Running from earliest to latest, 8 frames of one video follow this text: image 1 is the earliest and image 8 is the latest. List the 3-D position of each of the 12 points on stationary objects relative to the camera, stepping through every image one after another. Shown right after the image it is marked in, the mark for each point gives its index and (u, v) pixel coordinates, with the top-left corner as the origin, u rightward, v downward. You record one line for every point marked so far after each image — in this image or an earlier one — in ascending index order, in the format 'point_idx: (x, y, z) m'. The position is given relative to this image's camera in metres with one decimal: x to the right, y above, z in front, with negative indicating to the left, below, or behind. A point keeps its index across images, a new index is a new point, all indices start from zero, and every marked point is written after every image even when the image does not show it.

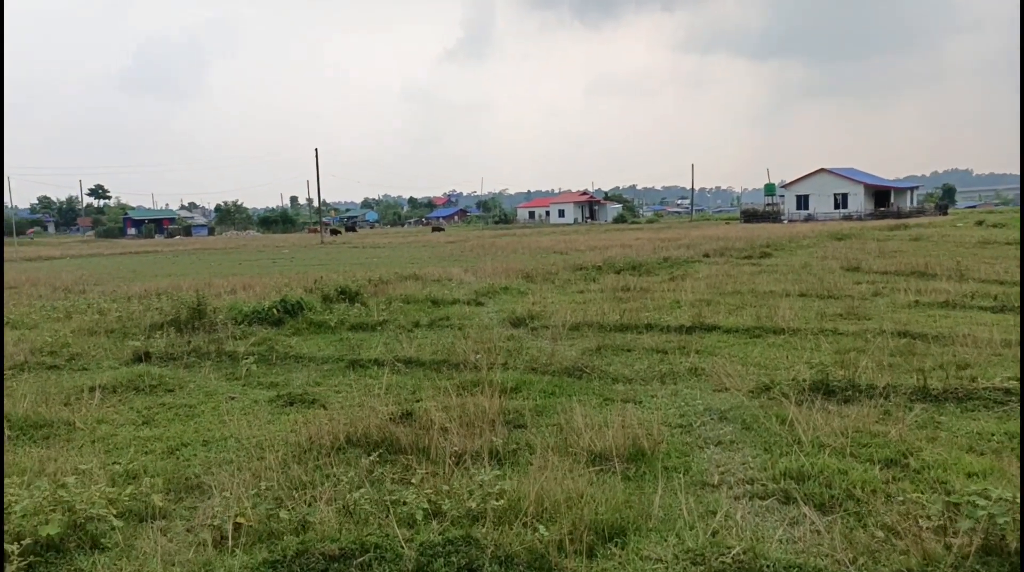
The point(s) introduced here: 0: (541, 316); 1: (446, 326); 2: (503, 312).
0: (+0.4, -0.4, +9.8) m
1: (-0.8, -0.5, +9.2) m
2: (-0.2, -0.4, +10.8) m
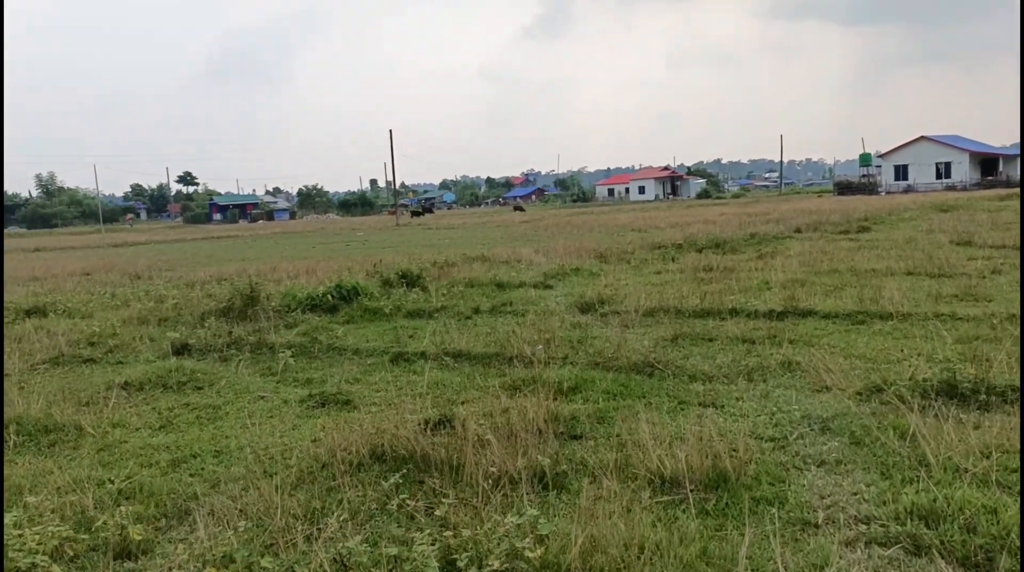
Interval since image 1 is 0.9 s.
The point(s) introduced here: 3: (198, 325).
0: (+1.3, -0.1, +9.0) m
1: (0.0, -0.3, +8.6) m
2: (+0.8, -0.1, +10.1) m
3: (-3.2, -0.4, +7.4) m
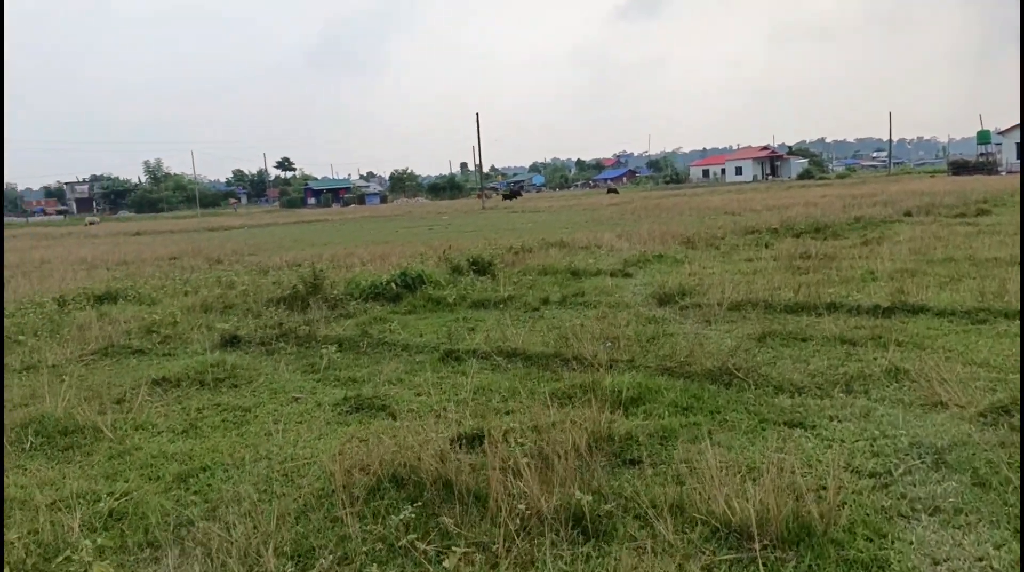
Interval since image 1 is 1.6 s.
0: (+2.1, 0.0, +8.3) m
1: (+0.8, -0.2, +8.0) m
2: (+1.8, 0.0, +9.4) m
3: (-2.5, -0.3, +7.3) m
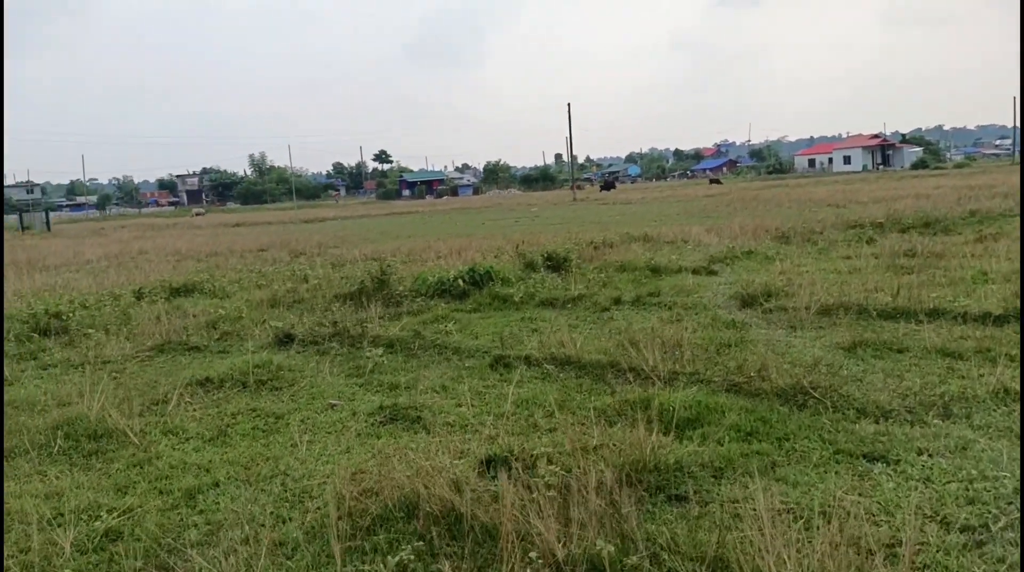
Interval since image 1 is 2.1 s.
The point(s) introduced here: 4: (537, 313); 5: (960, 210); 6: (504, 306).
0: (+2.8, 0.0, +7.7) m
1: (+1.5, -0.2, +7.6) m
2: (+2.7, 0.0, +8.8) m
3: (-1.9, -0.2, +7.2) m
4: (+0.3, -0.3, +7.5) m
5: (+7.9, +1.3, +12.9) m
6: (-0.1, -0.2, +7.8) m
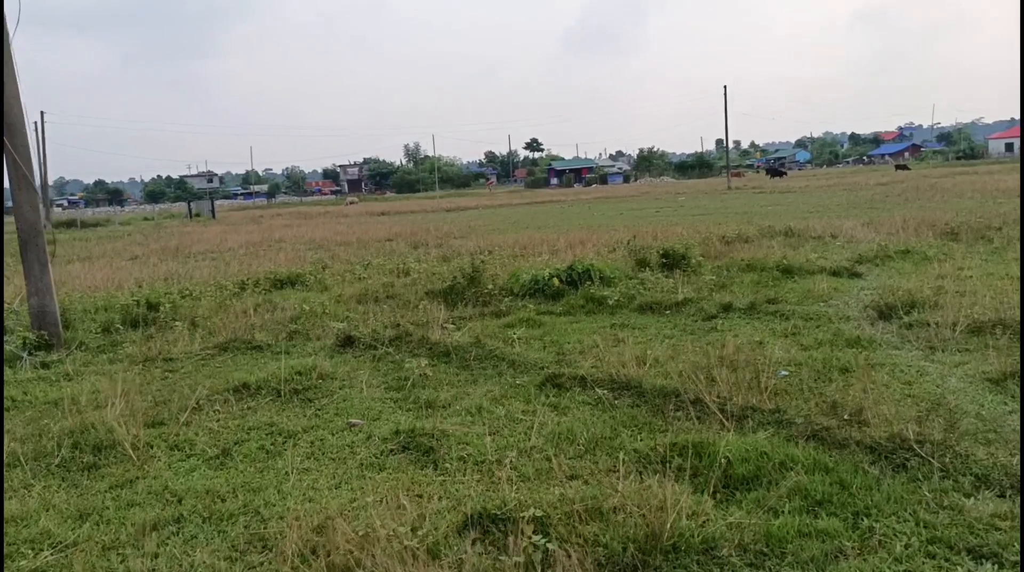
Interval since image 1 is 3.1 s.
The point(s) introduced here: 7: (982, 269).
0: (+3.7, -0.1, +6.5) m
1: (+2.3, -0.3, +6.7) m
2: (+3.8, 0.0, +7.6) m
3: (-1.0, -0.2, +7.0) m
4: (+1.1, -0.3, +6.8) m
5: (+9.7, +1.2, +10.5) m
6: (+0.8, -0.2, +7.2) m
7: (+5.1, +0.1, +8.0) m
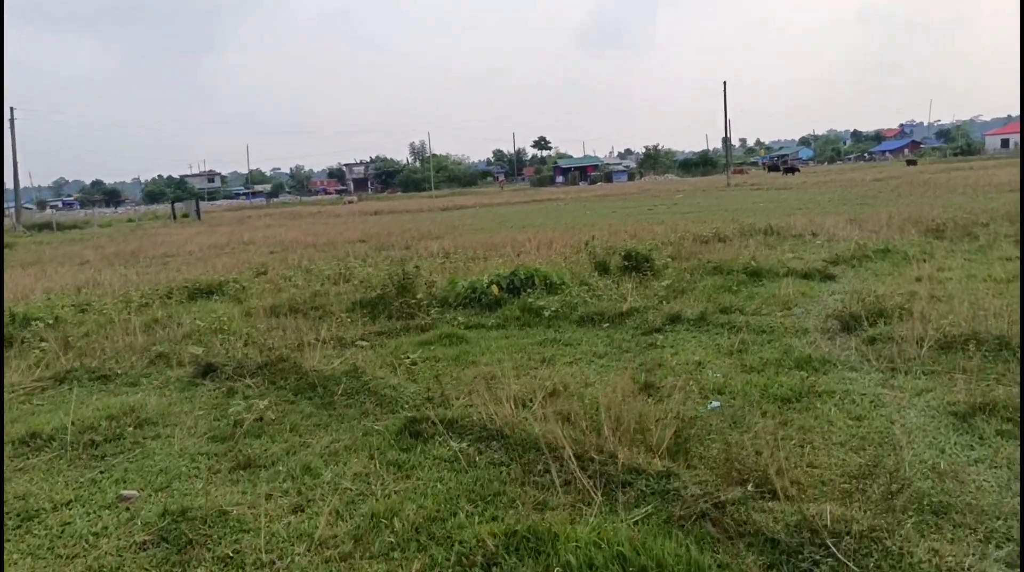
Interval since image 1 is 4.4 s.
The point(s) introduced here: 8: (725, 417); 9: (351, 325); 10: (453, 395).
0: (+3.0, -0.2, +5.6) m
1: (+1.7, -0.3, +5.8) m
2: (+3.1, -0.1, +6.7) m
3: (-1.7, -0.3, +6.2) m
4: (+0.4, -0.4, +5.9) m
5: (+9.1, +1.2, +9.5) m
6: (+0.2, -0.3, +6.3) m
7: (+4.5, +0.1, +7.1) m
8: (+1.1, -0.6, +3.7) m
9: (-1.5, -0.3, +6.5) m
10: (-0.3, -0.6, +3.9) m
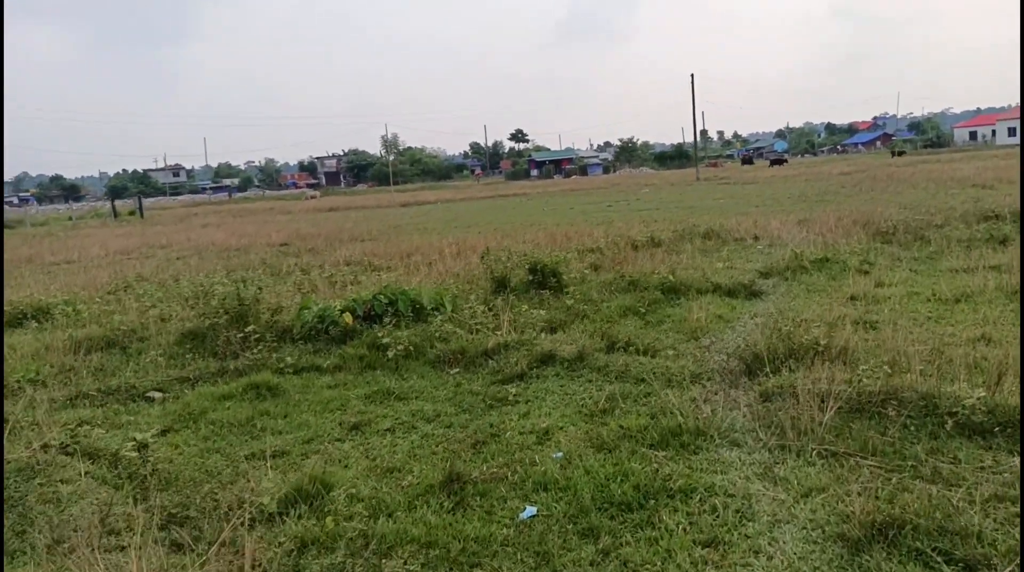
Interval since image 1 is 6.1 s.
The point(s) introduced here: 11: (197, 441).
0: (+1.9, -0.4, +4.4) m
1: (+0.5, -0.5, +4.6) m
2: (+2.0, -0.3, +5.6) m
3: (-2.8, -0.6, +4.9) m
4: (-0.7, -0.6, +4.7) m
5: (+7.9, +1.1, +8.4) m
6: (-1.0, -0.5, +5.1) m
7: (+3.3, -0.1, +6.0) m
8: (+0.1, -0.9, +2.6) m
9: (-2.6, -0.5, +5.2) m
10: (-1.4, -0.8, +2.7) m
11: (-1.8, -0.9, +4.1) m
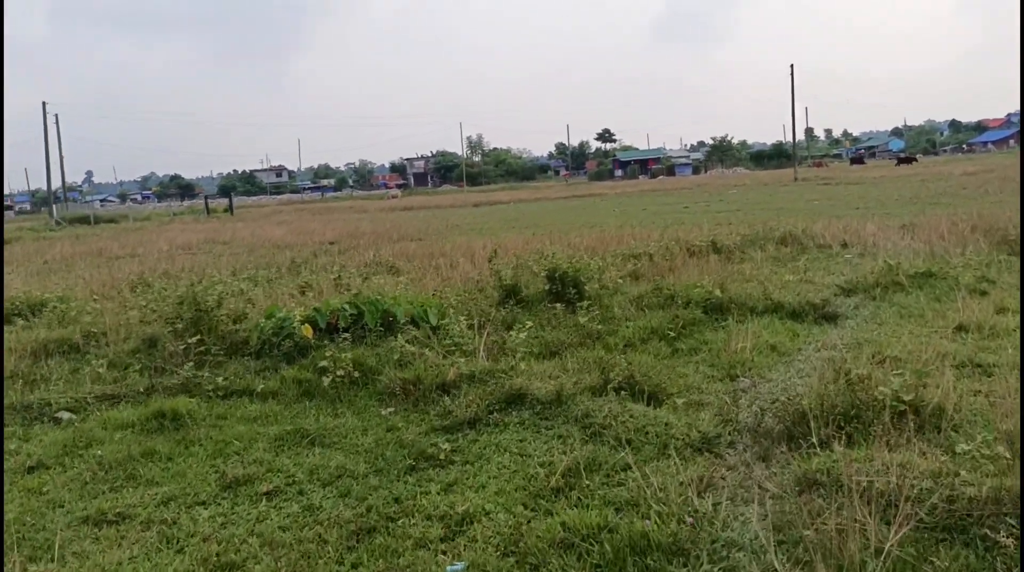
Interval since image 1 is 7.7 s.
0: (+1.6, -0.5, +3.0) m
1: (+0.3, -0.6, +3.4) m
2: (+1.9, -0.4, +4.2) m
3: (-3.0, -0.6, +4.2) m
4: (-0.9, -0.7, +3.7) m
5: (+8.2, +0.8, +6.2) m
6: (-1.1, -0.6, +4.1) m
7: (+3.3, -0.2, +4.4) m
8: (-0.4, -0.9, +1.4) m
9: (-2.7, -0.5, +4.4) m
10: (-1.8, -0.9, +1.7) m
11: (-2.0, -0.9, +3.2) m
